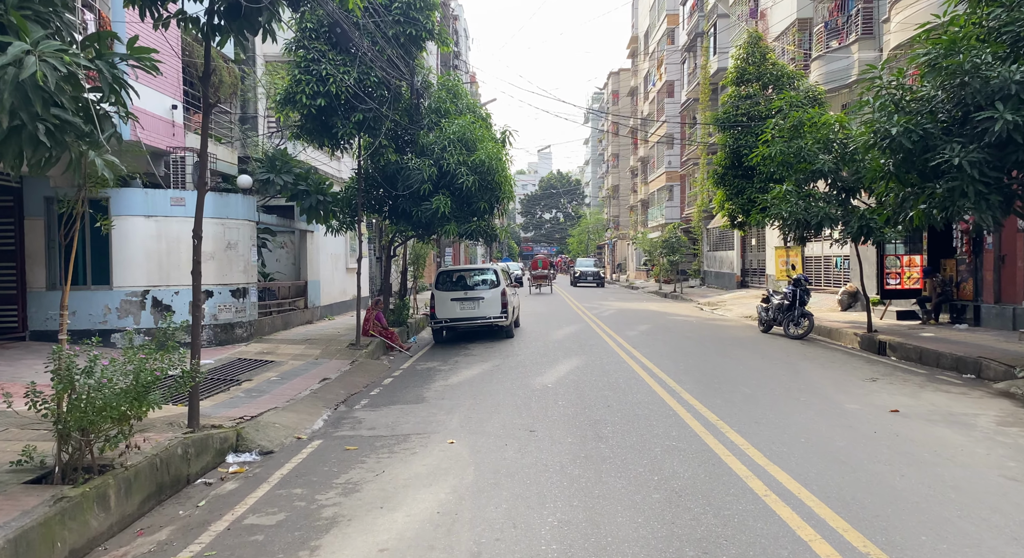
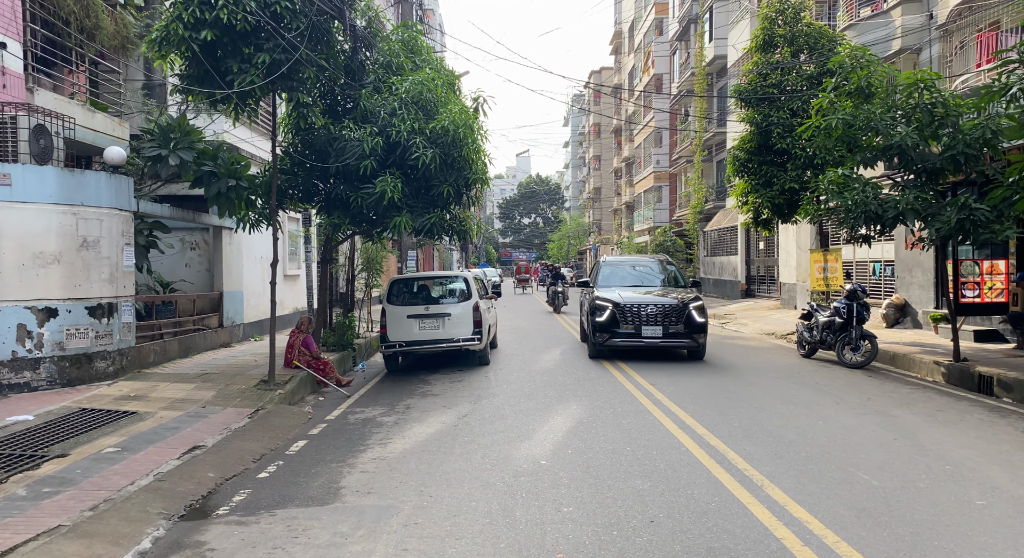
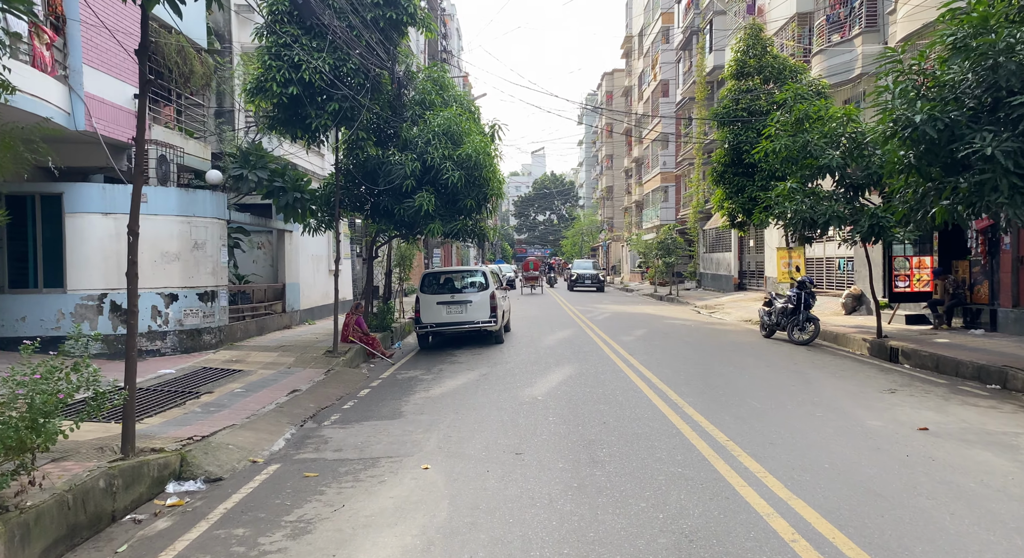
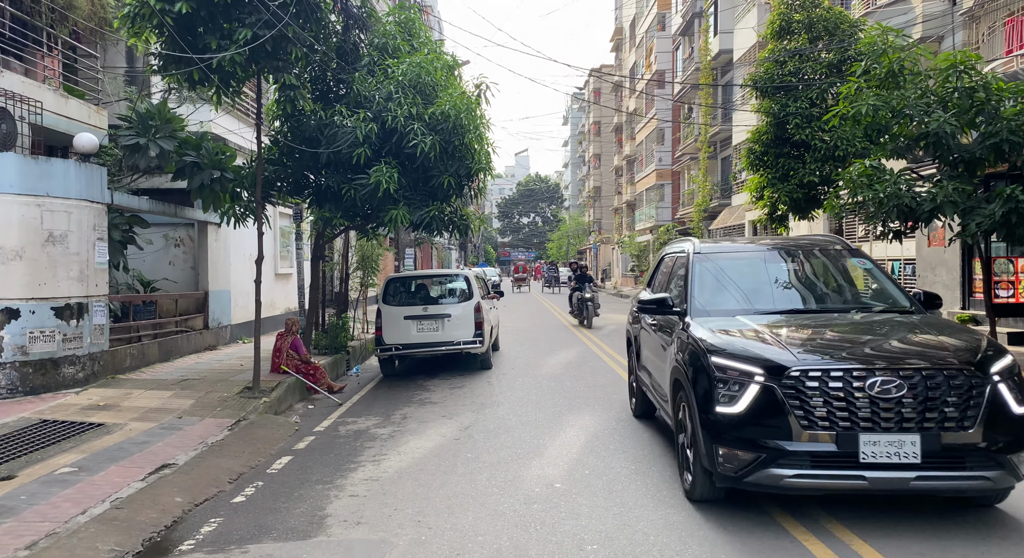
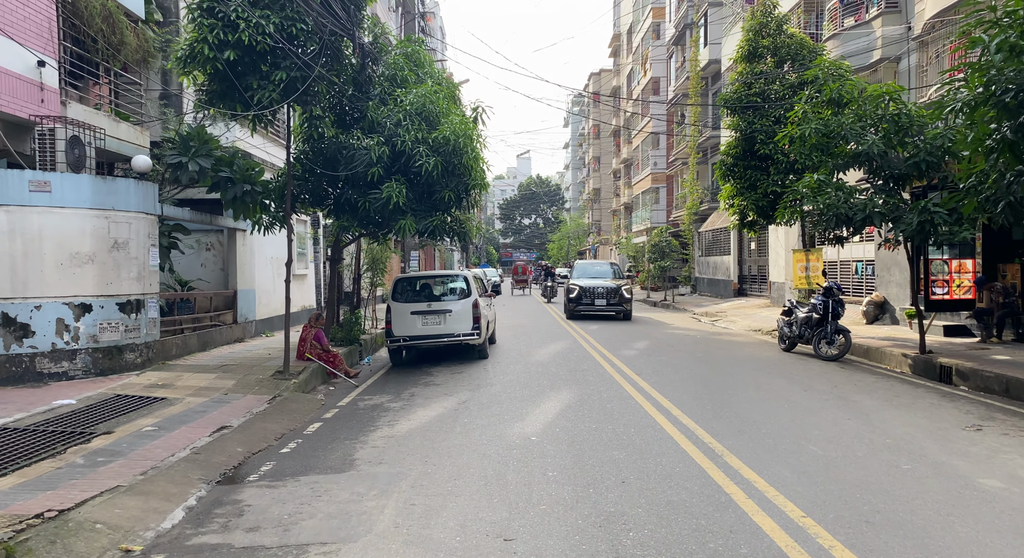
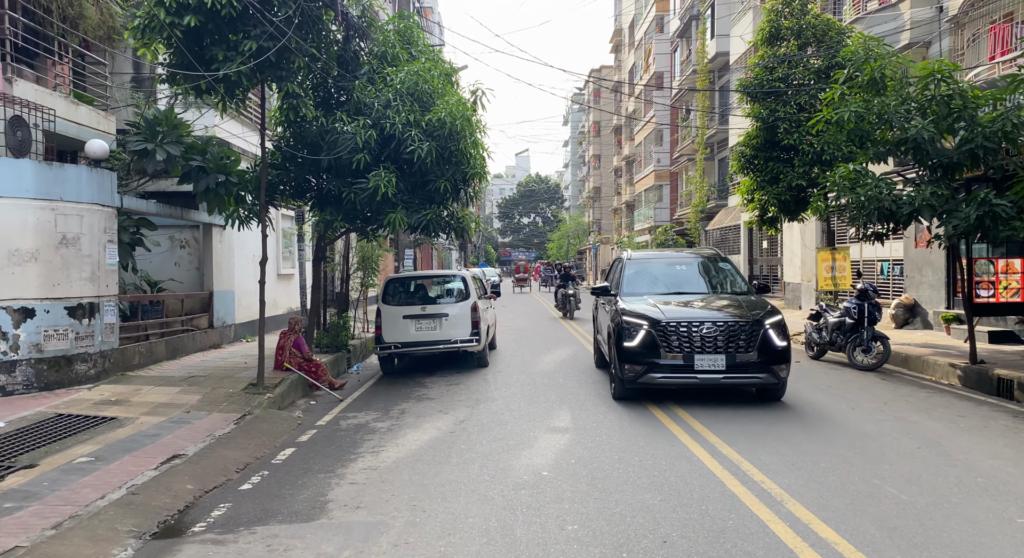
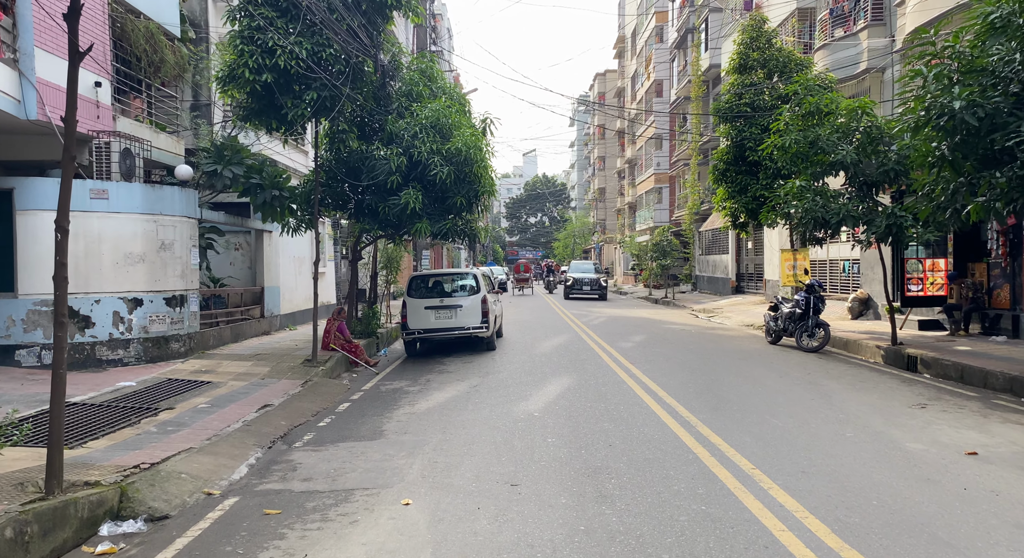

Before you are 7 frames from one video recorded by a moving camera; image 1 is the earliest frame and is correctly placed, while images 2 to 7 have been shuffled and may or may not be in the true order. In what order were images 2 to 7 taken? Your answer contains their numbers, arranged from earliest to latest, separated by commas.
3, 7, 5, 2, 6, 4
